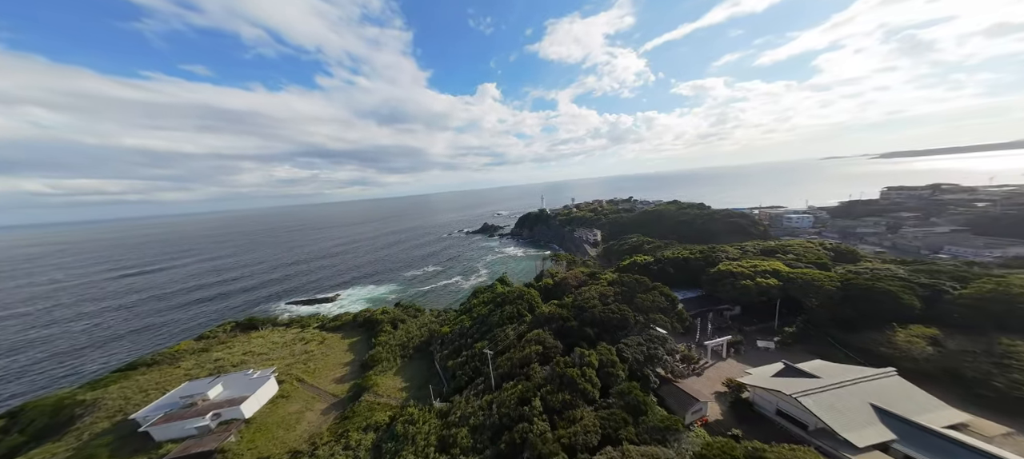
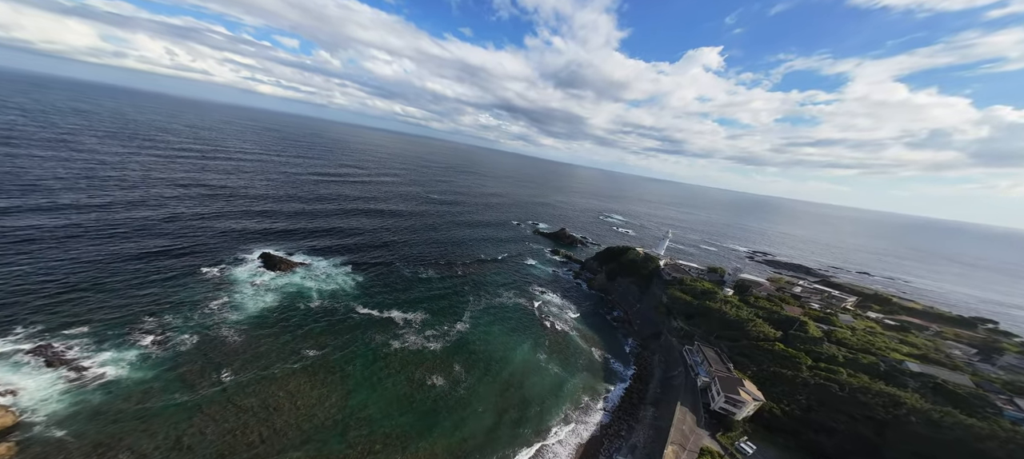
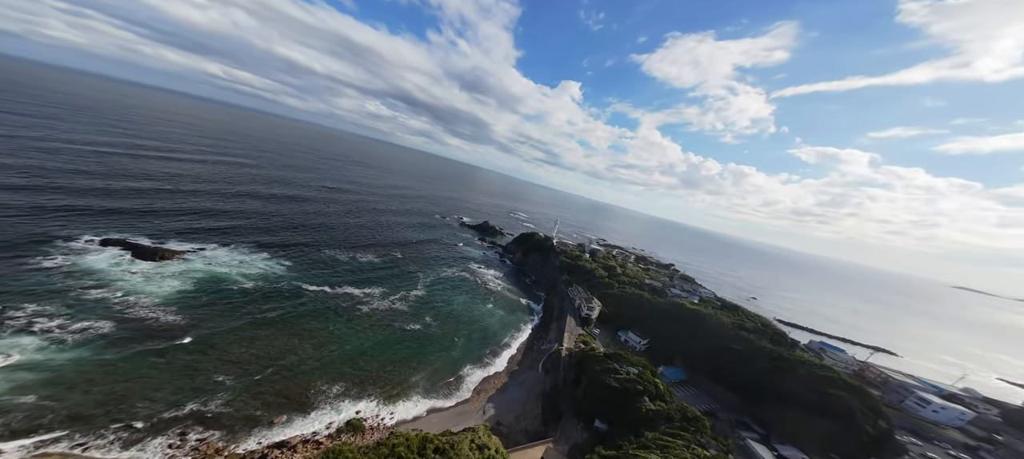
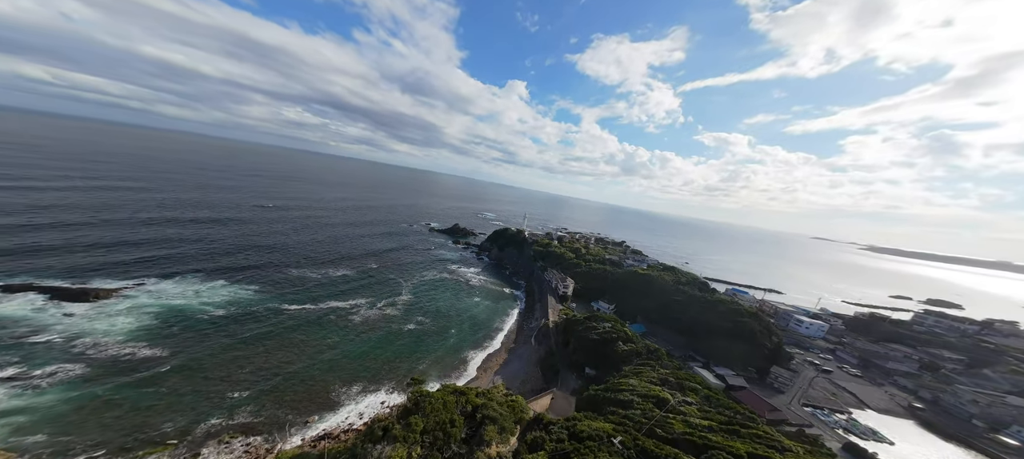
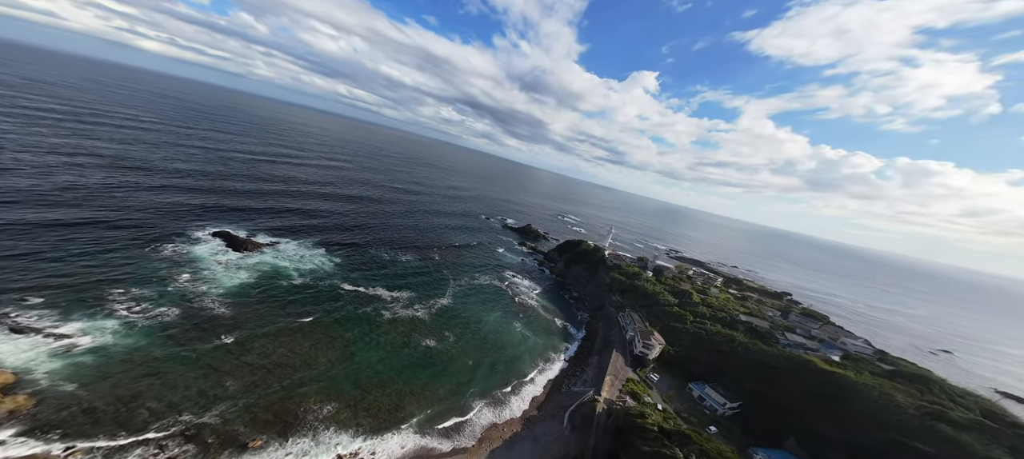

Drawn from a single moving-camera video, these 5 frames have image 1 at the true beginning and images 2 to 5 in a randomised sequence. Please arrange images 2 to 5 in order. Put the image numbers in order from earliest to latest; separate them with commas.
4, 3, 5, 2
